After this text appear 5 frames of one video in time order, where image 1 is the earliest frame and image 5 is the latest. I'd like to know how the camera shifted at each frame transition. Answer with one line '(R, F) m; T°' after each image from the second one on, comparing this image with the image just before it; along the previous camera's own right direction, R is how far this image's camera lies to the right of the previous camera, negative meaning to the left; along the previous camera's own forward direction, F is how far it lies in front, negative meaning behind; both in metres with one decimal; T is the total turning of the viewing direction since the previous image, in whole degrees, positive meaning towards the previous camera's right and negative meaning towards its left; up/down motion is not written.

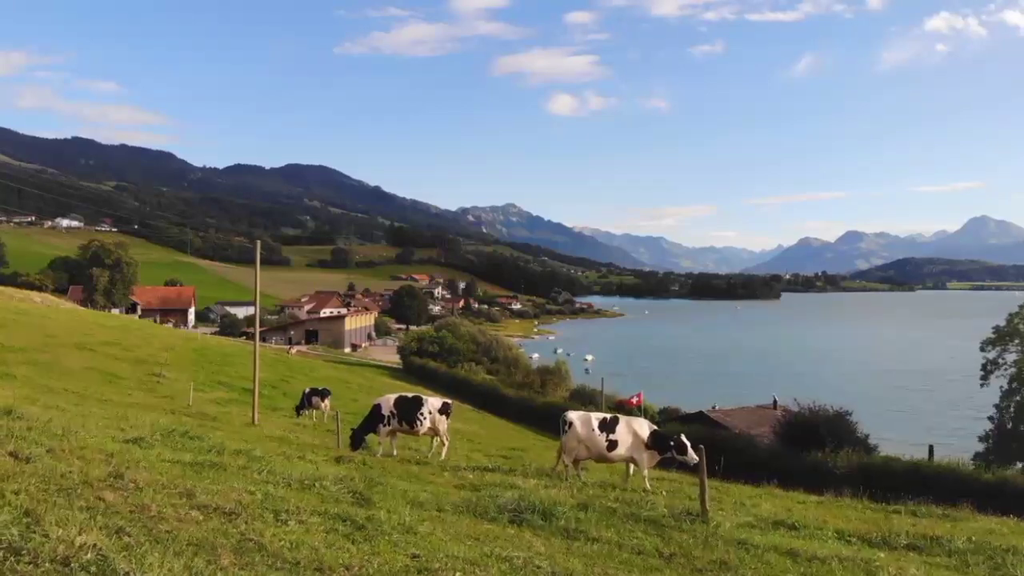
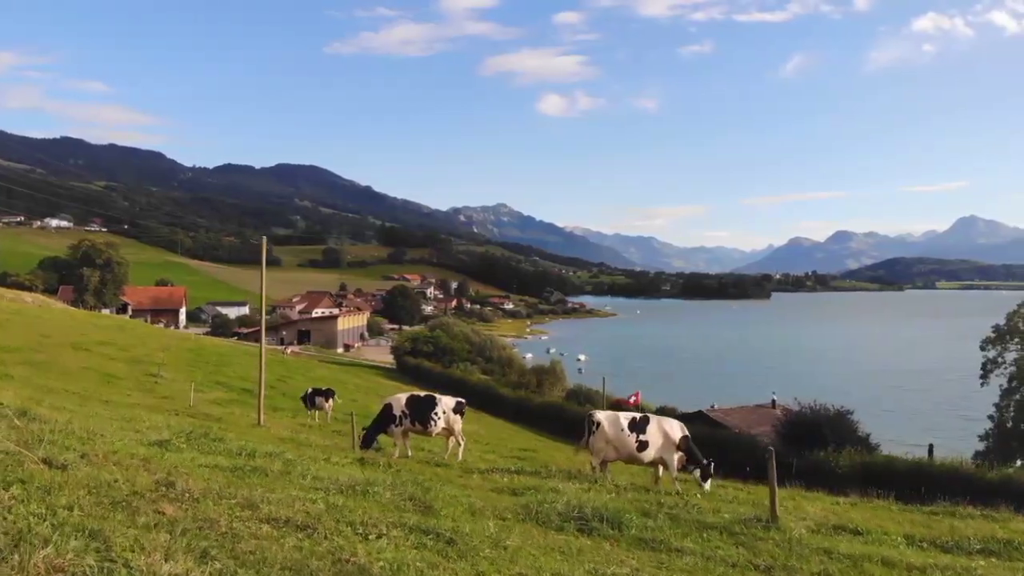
(-0.6, +0.5) m; +1°
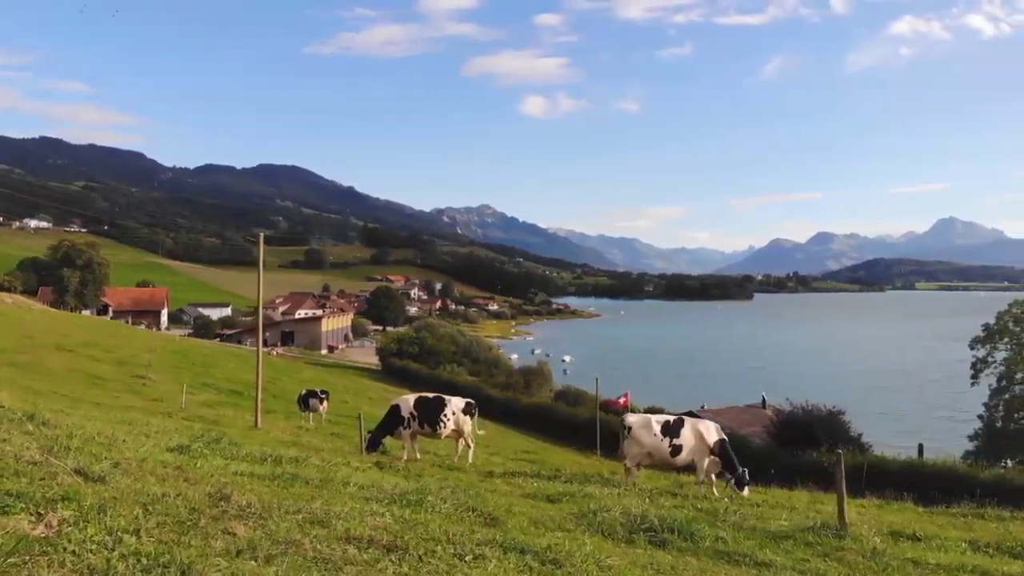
(-0.6, +0.5) m; +1°
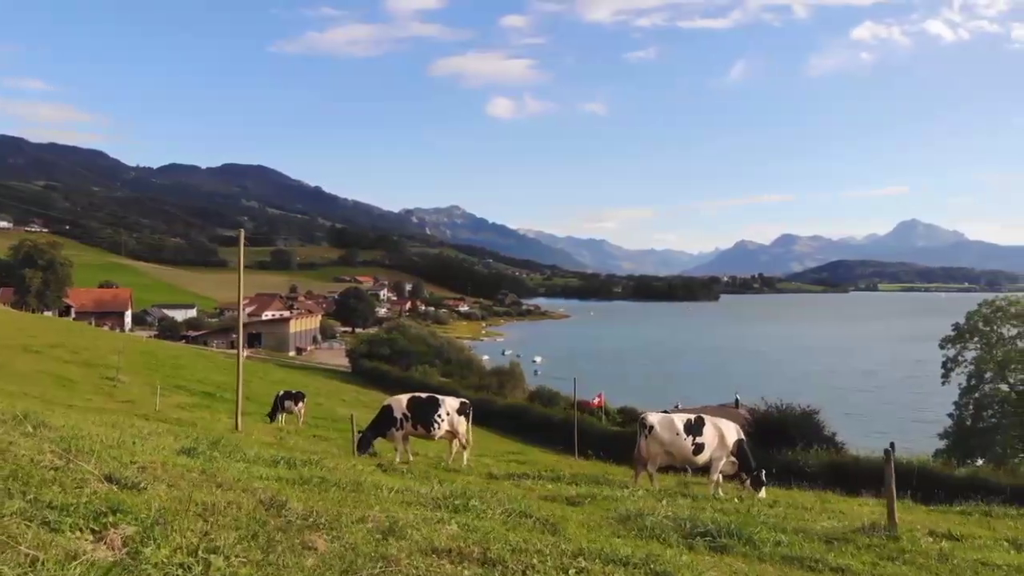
(-0.6, +0.4) m; +2°
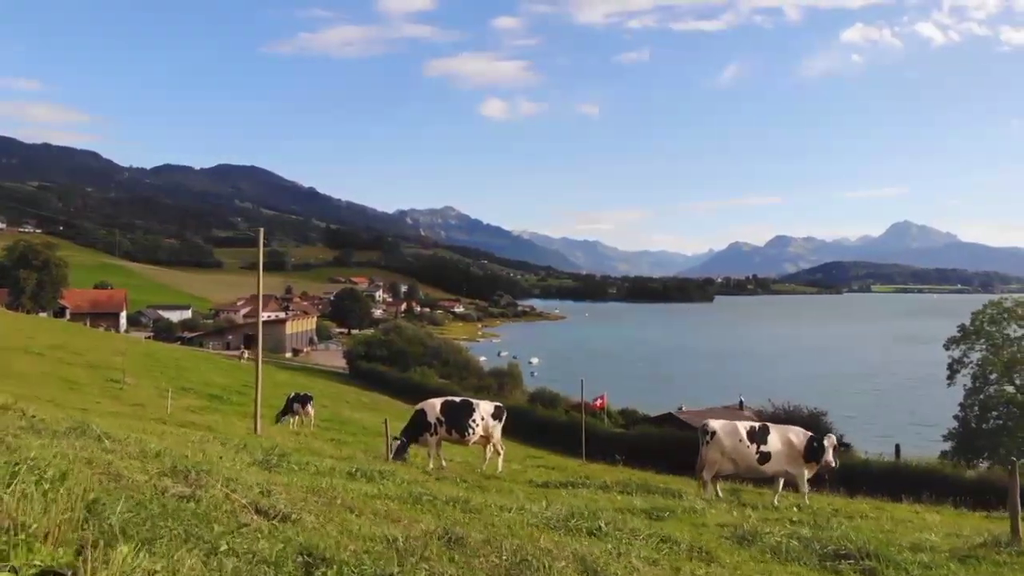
(-0.9, +0.5) m; 0°
